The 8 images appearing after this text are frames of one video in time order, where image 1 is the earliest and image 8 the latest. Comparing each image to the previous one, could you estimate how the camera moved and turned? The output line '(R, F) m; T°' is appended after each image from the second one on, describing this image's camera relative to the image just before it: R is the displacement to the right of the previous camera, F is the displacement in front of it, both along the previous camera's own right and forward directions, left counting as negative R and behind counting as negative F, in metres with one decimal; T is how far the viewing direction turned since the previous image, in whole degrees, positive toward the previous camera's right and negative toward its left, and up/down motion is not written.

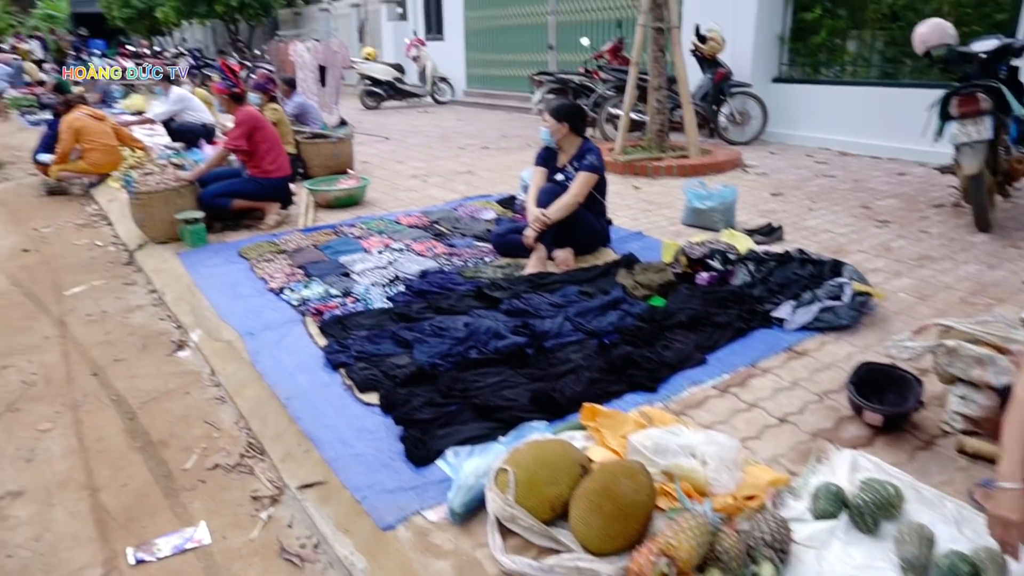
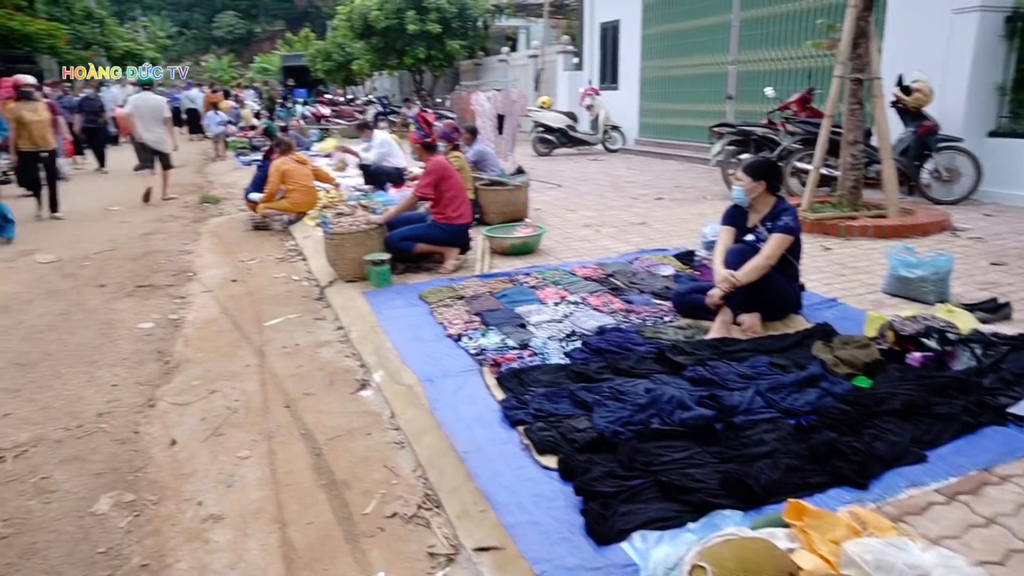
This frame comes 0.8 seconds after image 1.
(-0.2, +0.1) m; -12°
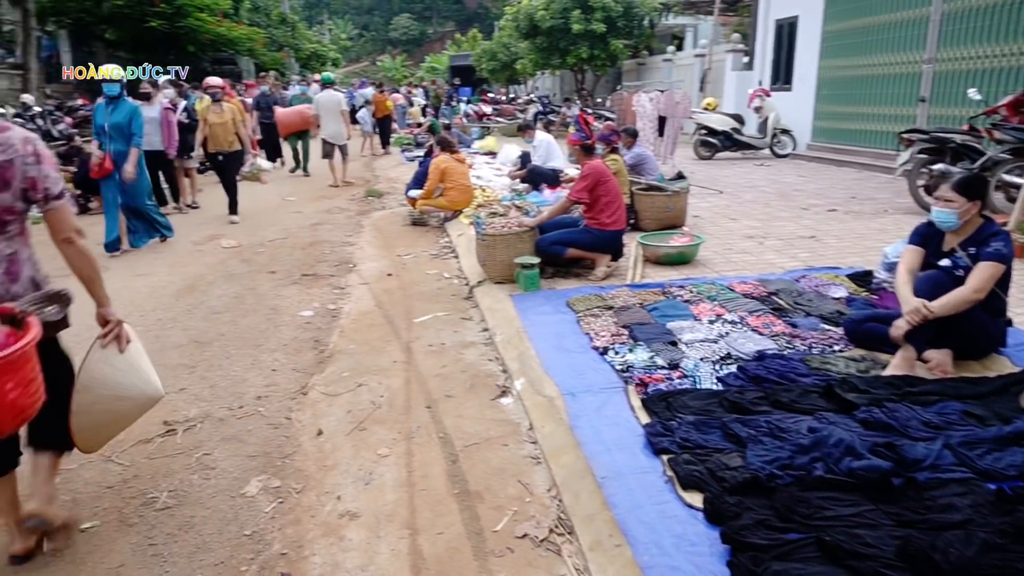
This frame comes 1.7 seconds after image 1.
(0.0, +0.2) m; -12°
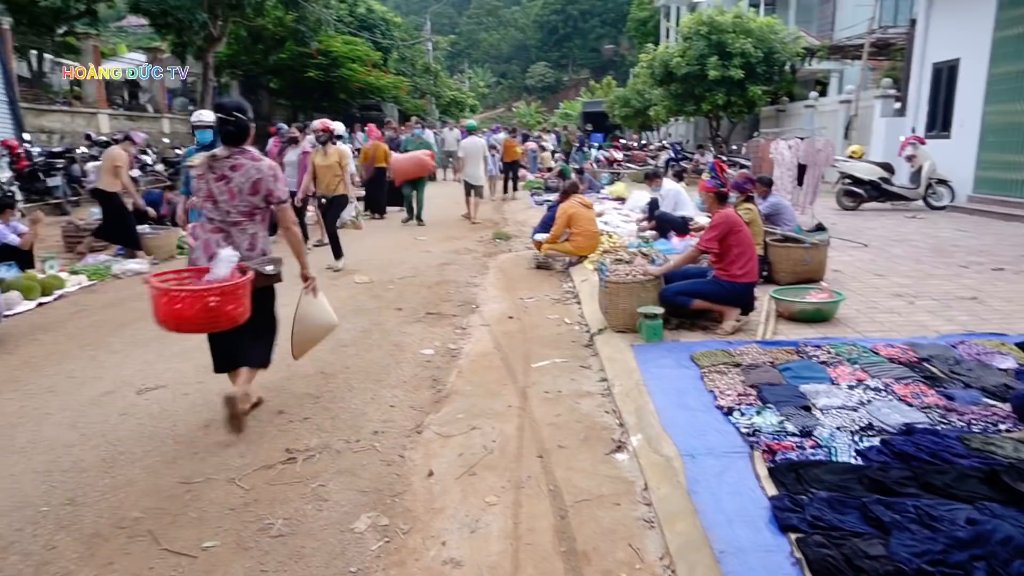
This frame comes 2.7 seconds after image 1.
(0.0, +0.1) m; -10°
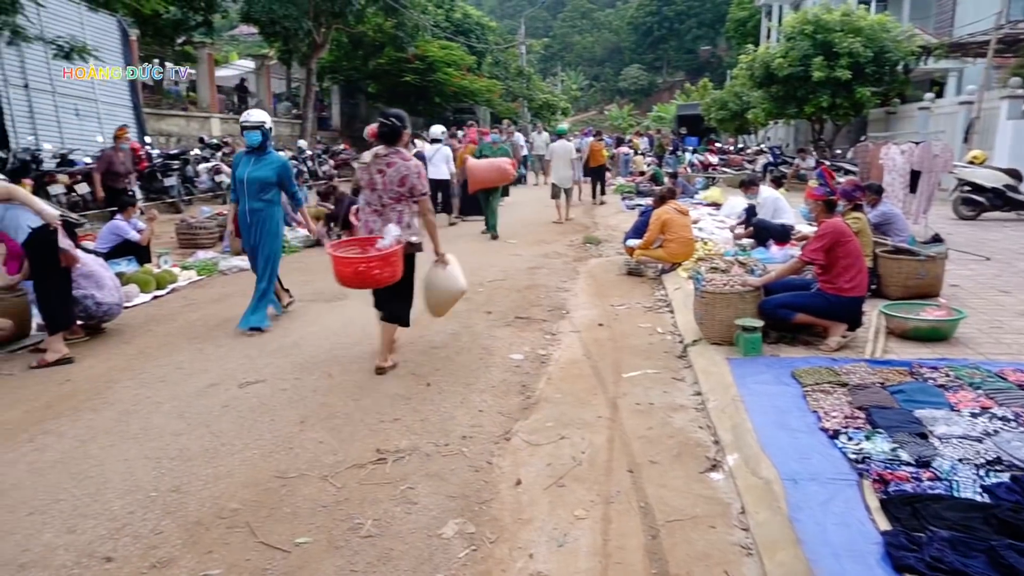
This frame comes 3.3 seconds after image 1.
(0.0, +0.1) m; -7°
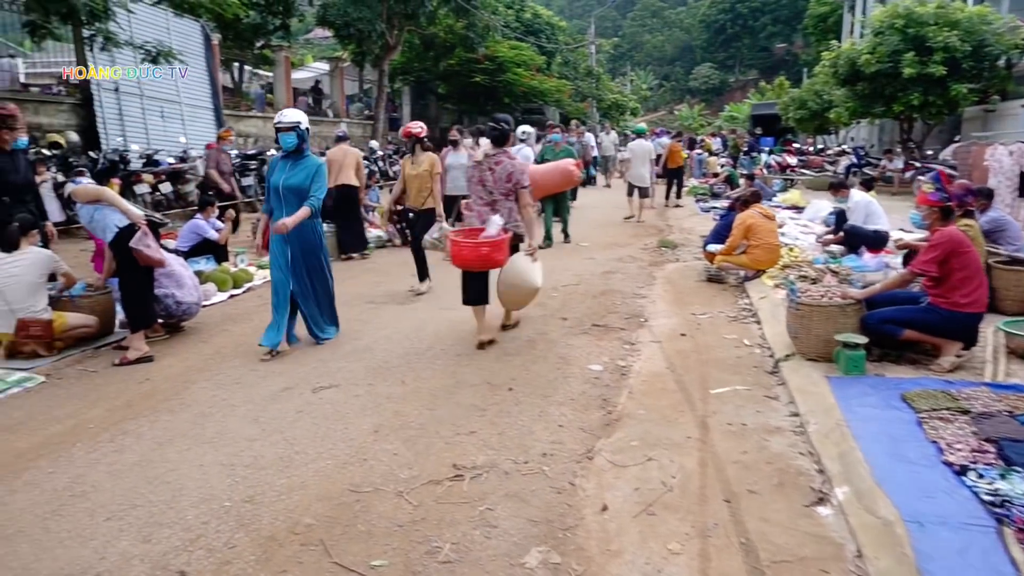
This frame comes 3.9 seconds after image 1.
(-0.1, +0.2) m; -5°
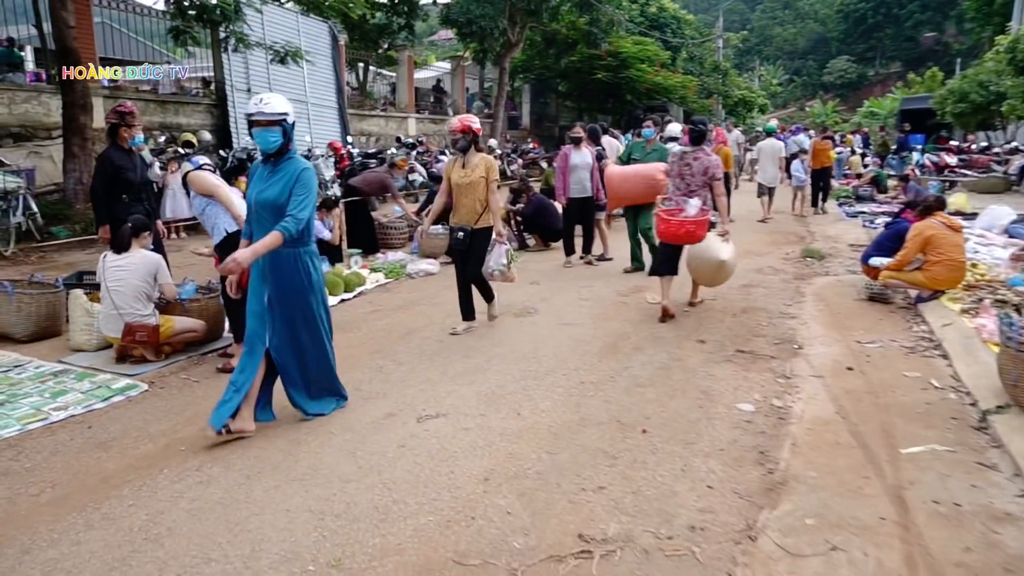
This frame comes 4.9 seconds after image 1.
(-0.1, +0.7) m; -9°
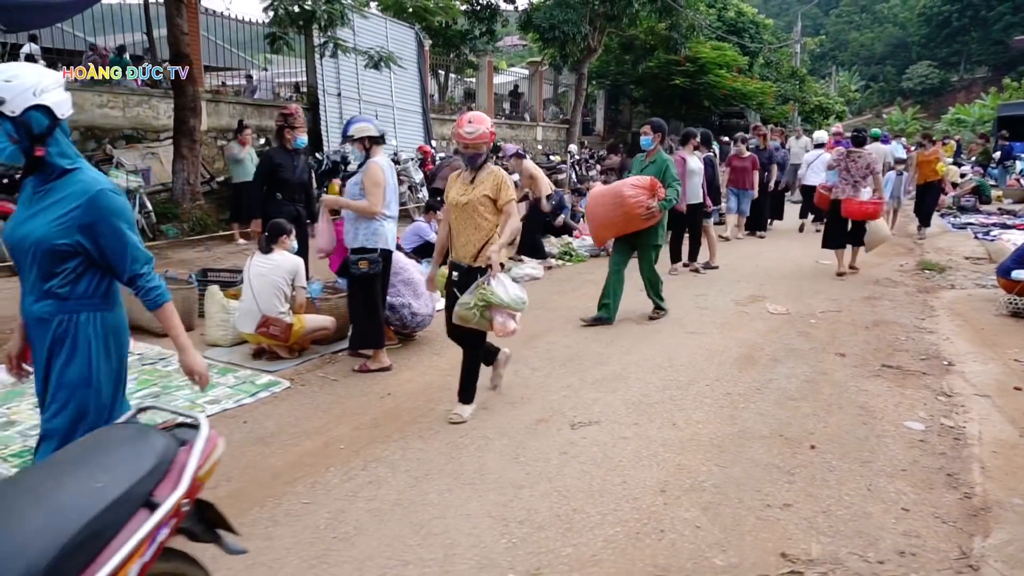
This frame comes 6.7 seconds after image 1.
(-0.6, +0.1) m; -5°
